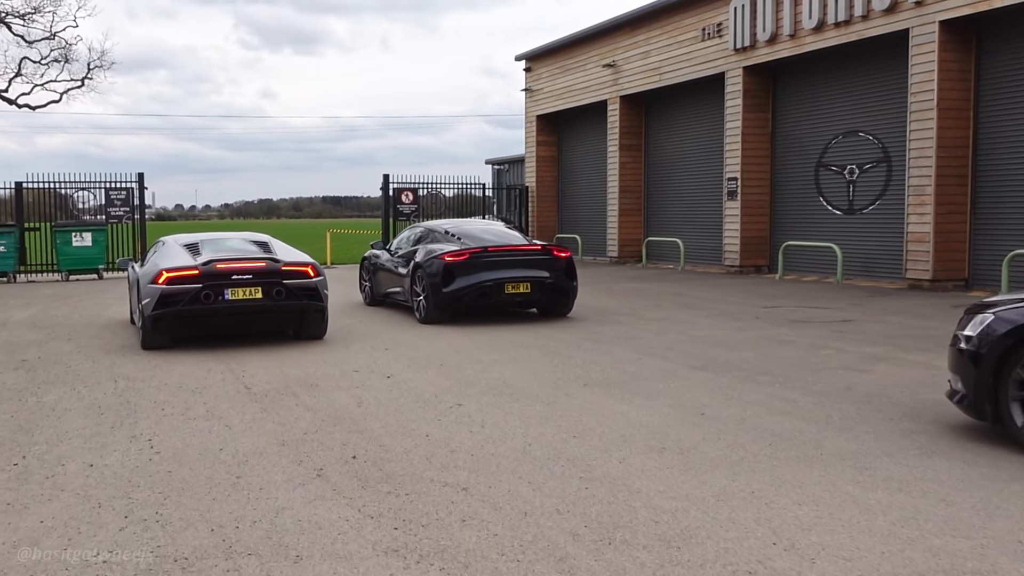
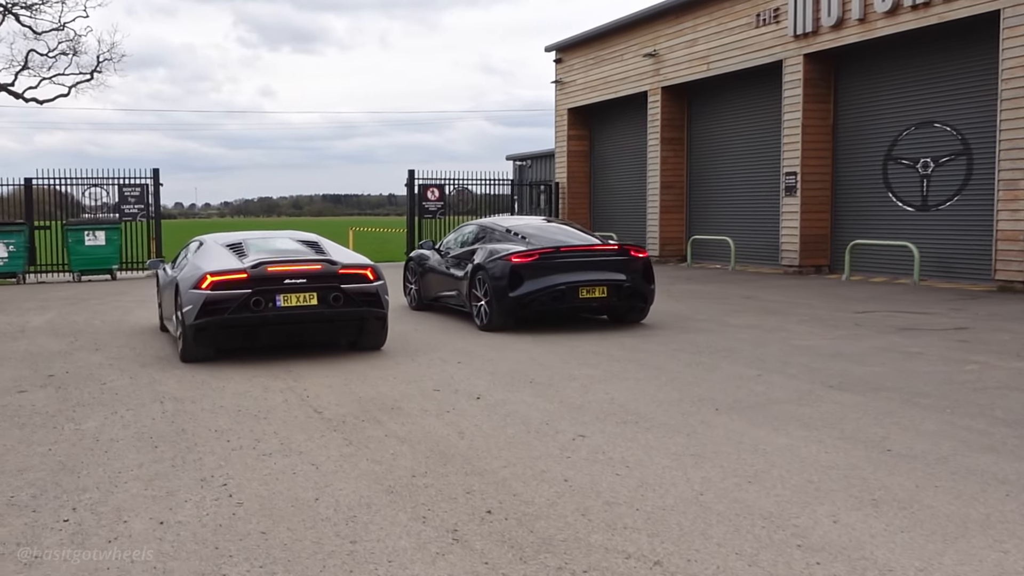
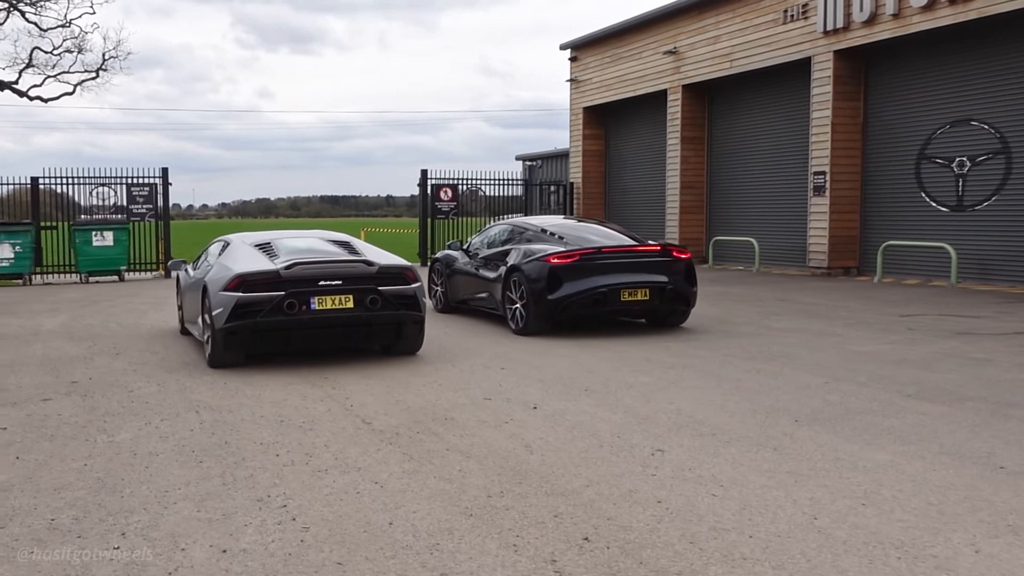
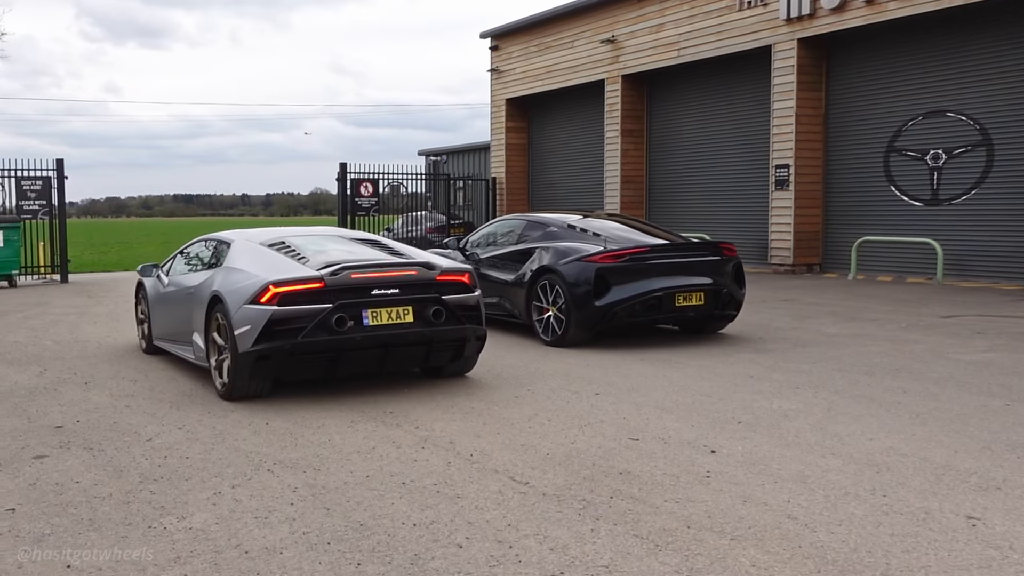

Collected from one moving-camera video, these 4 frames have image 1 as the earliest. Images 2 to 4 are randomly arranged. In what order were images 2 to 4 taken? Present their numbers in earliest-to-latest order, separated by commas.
2, 3, 4
